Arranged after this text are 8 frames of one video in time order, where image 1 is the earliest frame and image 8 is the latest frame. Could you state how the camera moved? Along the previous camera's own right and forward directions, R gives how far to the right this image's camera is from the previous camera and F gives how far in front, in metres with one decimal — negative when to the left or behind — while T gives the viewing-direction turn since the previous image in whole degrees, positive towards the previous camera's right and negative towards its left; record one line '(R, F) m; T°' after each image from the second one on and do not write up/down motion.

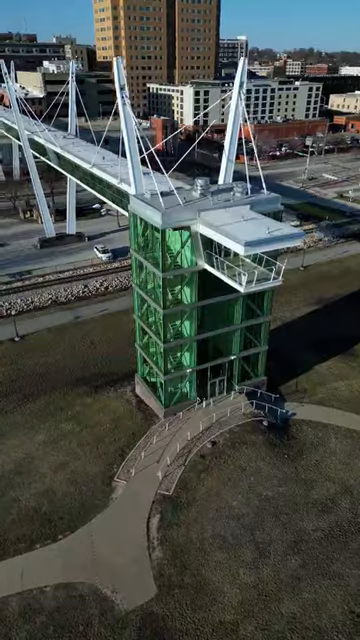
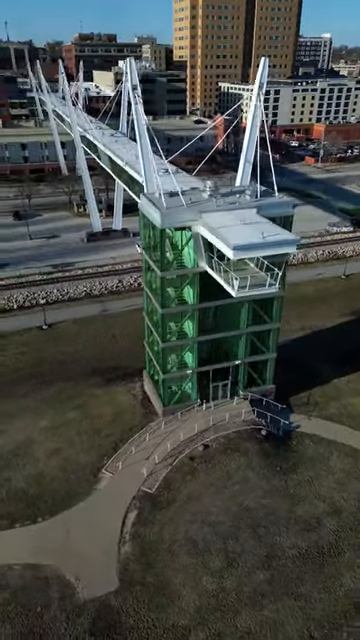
(+2.8, +0.2) m; -8°
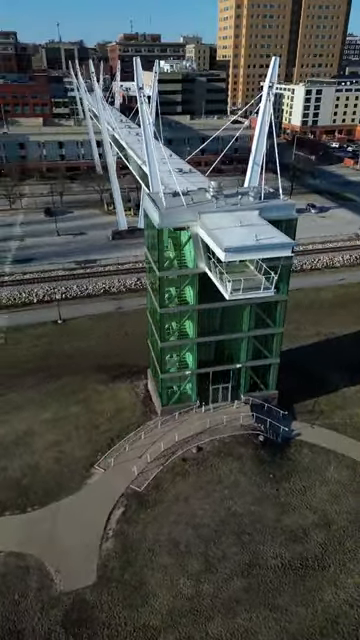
(+1.7, +0.1) m; -4°
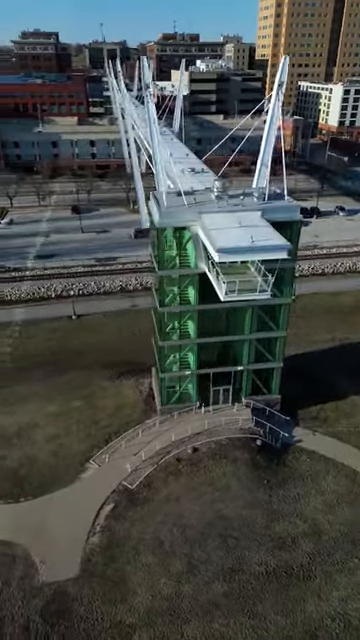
(+1.4, +0.1) m; -4°
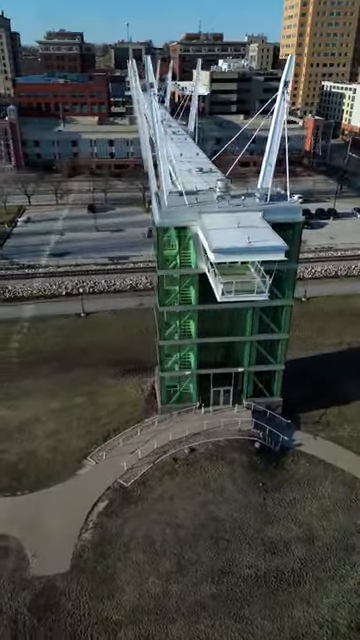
(+0.9, 0.0) m; -2°
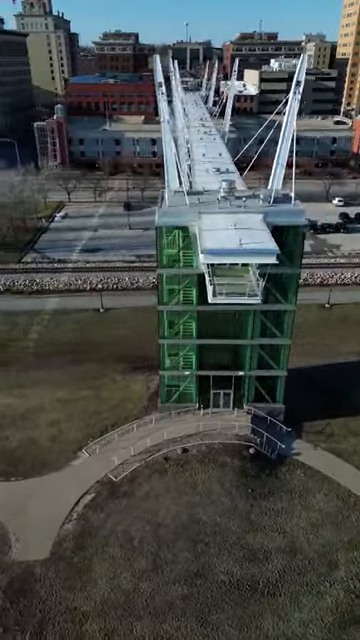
(+2.0, +0.1) m; -5°
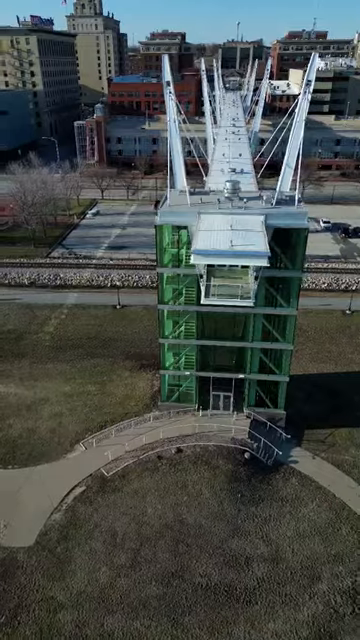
(+1.7, +0.1) m; -5°
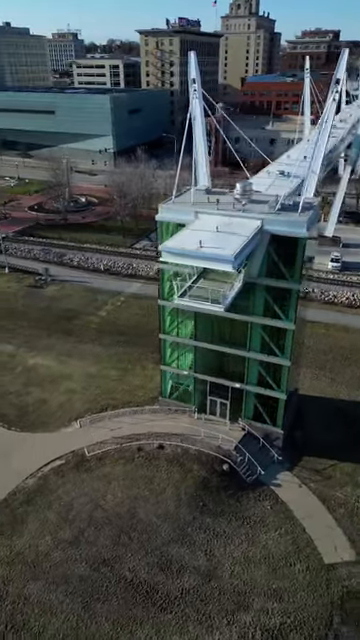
(+5.4, +0.8) m; -15°
